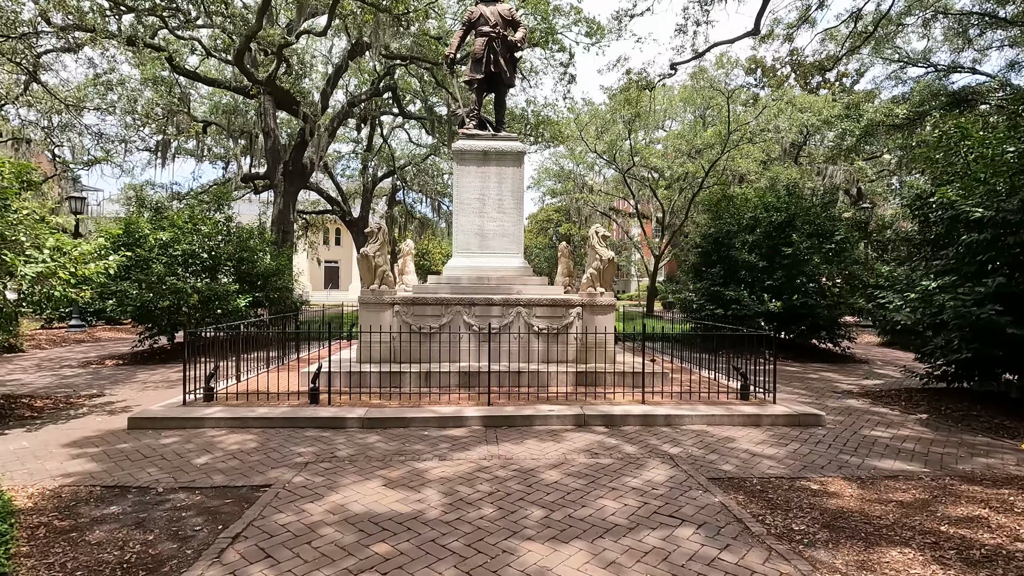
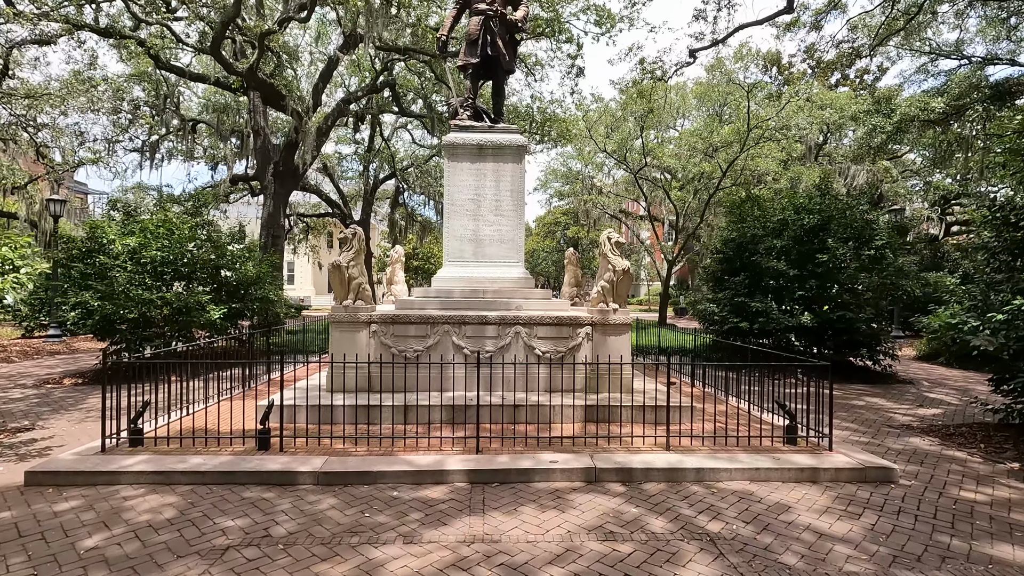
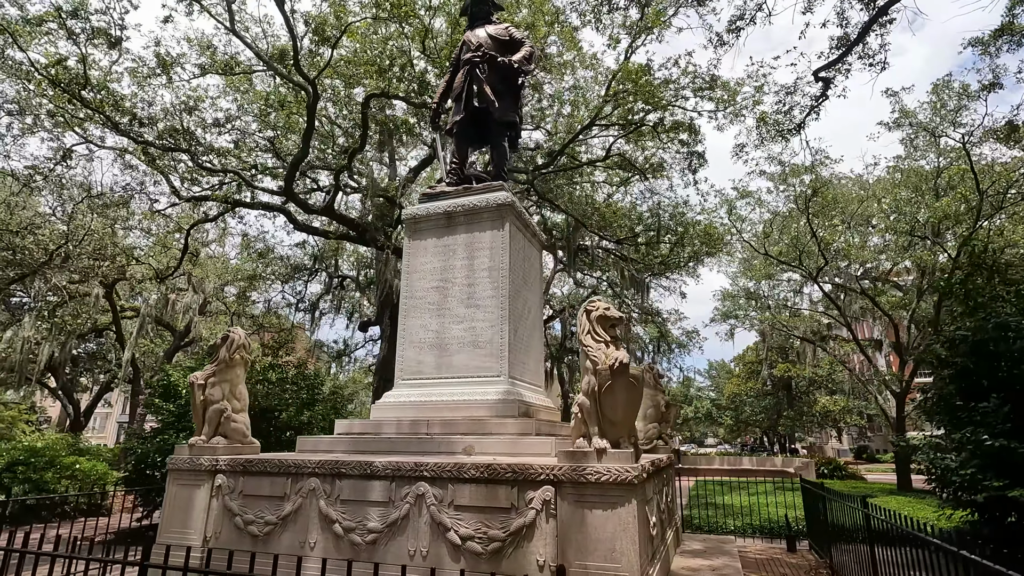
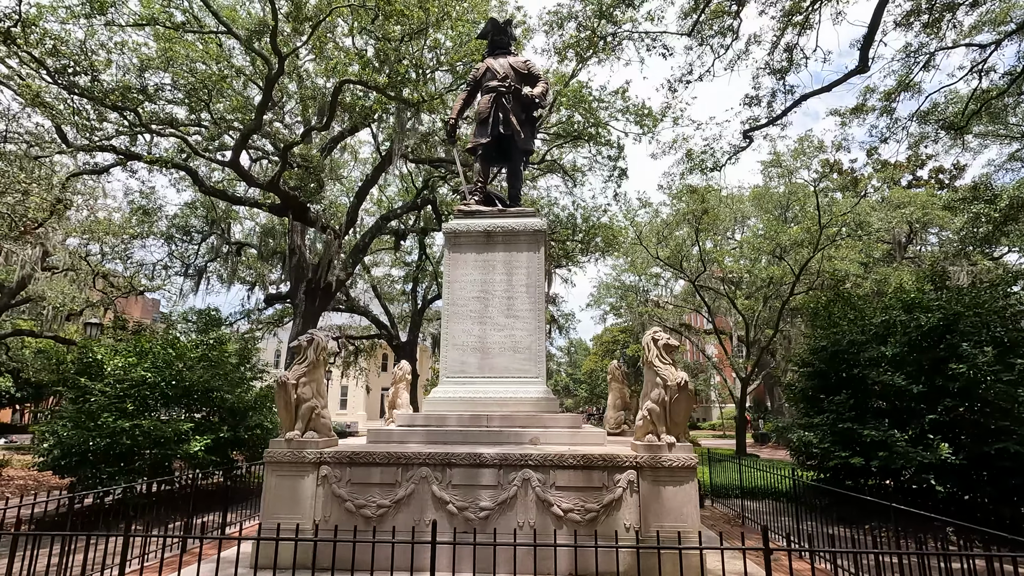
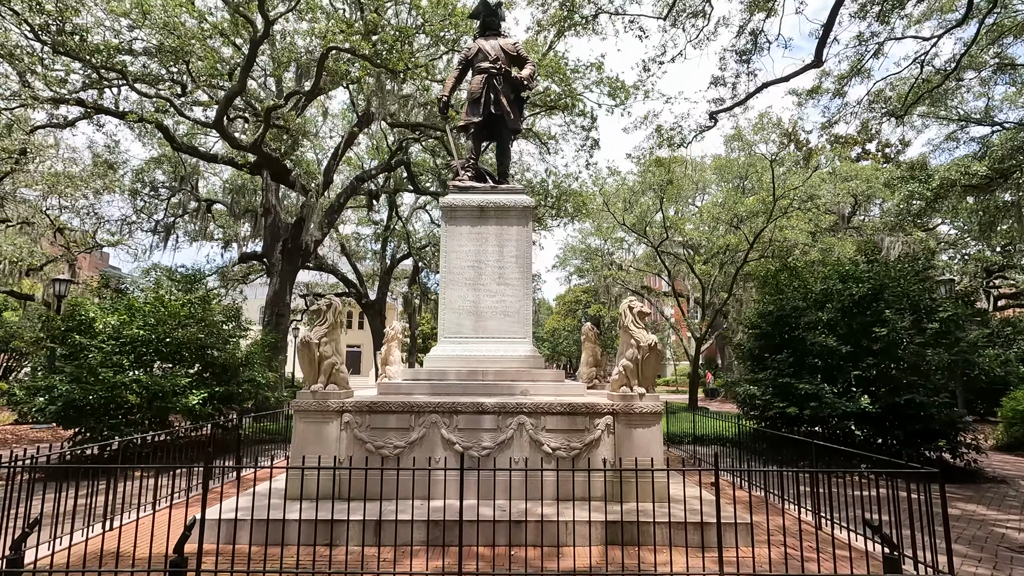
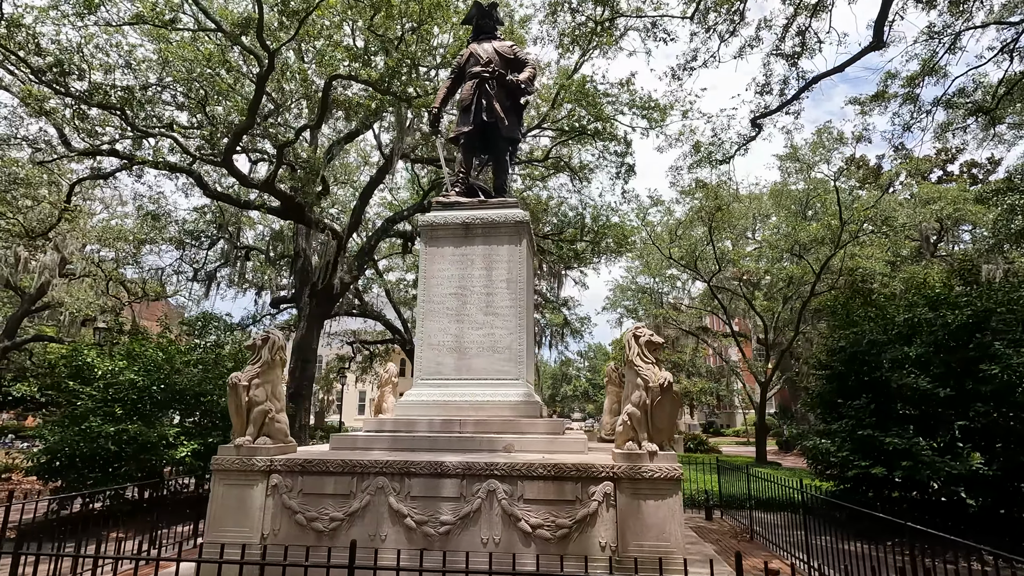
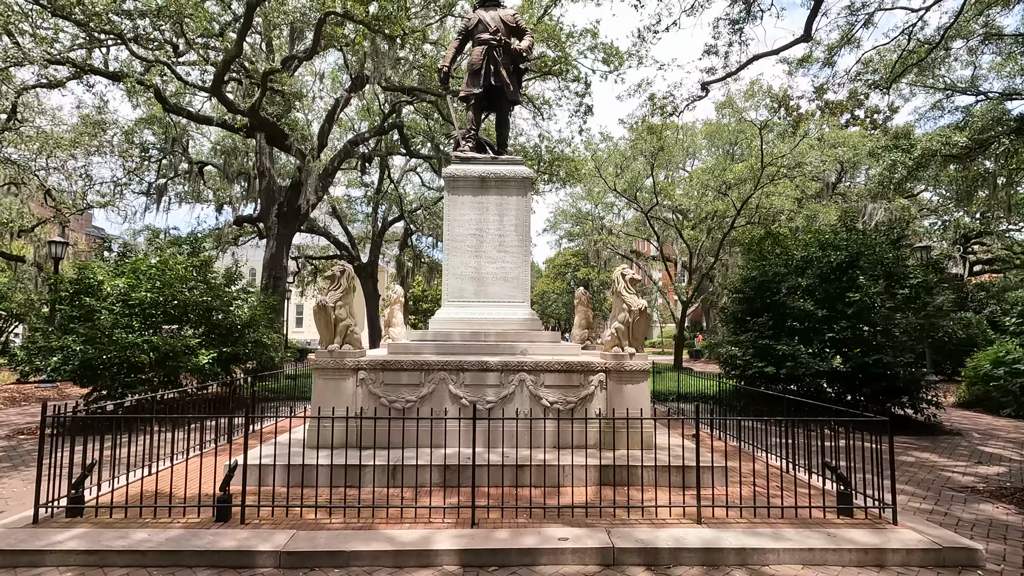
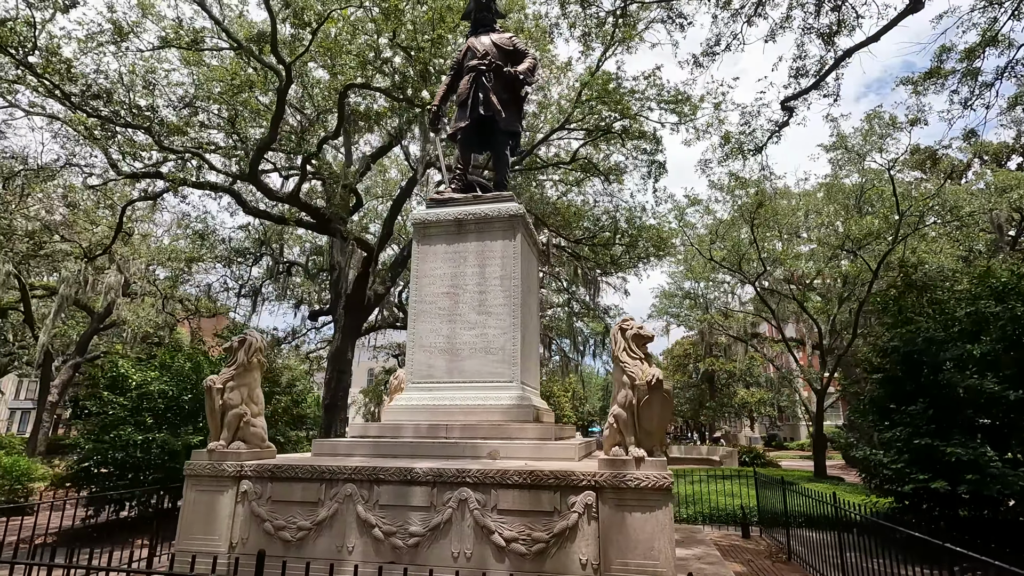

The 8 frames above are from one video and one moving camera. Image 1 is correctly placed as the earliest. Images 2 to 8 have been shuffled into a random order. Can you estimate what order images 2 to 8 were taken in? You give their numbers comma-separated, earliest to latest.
2, 7, 5, 4, 6, 8, 3
